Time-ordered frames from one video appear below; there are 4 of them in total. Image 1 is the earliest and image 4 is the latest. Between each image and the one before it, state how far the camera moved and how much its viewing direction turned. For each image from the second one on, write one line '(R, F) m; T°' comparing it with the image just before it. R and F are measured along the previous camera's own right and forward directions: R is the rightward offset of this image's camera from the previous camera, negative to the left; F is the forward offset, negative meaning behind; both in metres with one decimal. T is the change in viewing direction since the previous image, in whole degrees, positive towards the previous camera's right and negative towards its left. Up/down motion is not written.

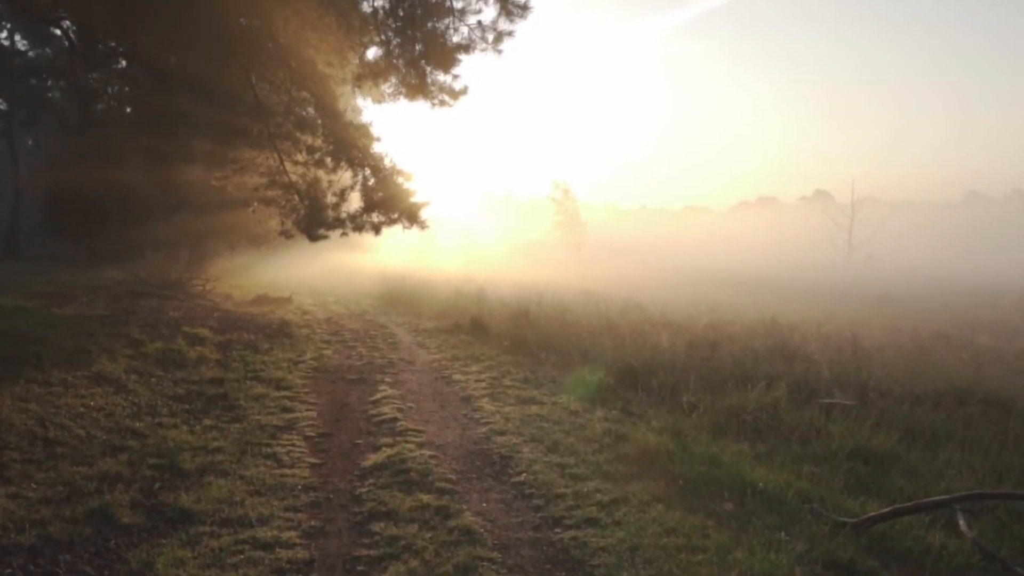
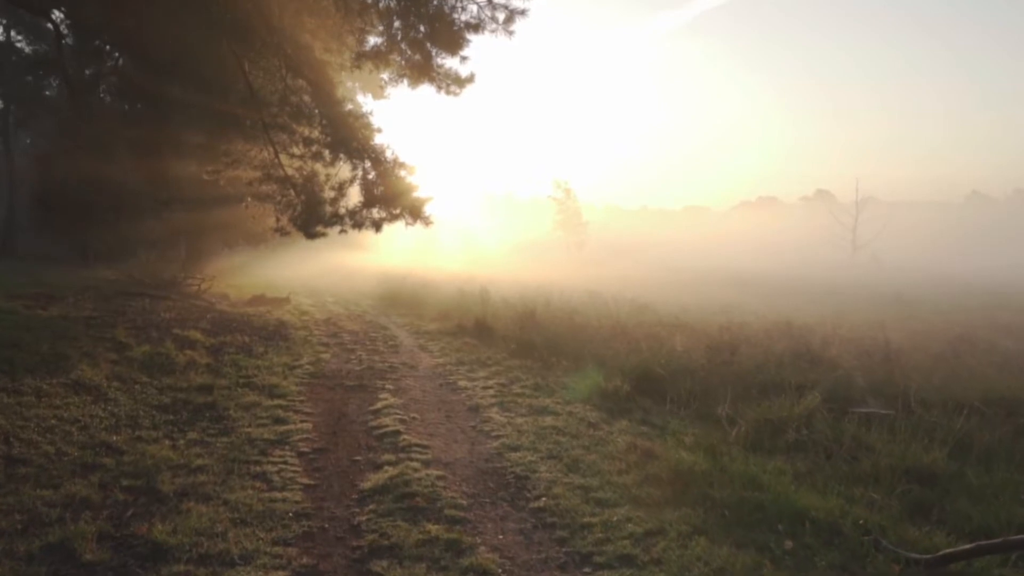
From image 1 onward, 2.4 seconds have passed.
(-0.2, +0.8) m; 0°
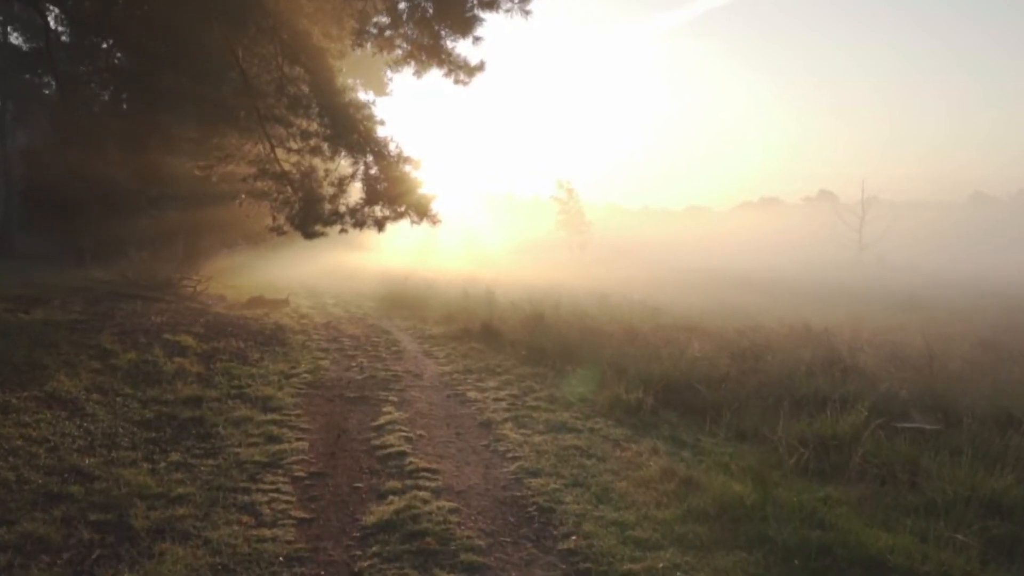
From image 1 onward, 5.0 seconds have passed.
(-0.2, +0.9) m; 0°
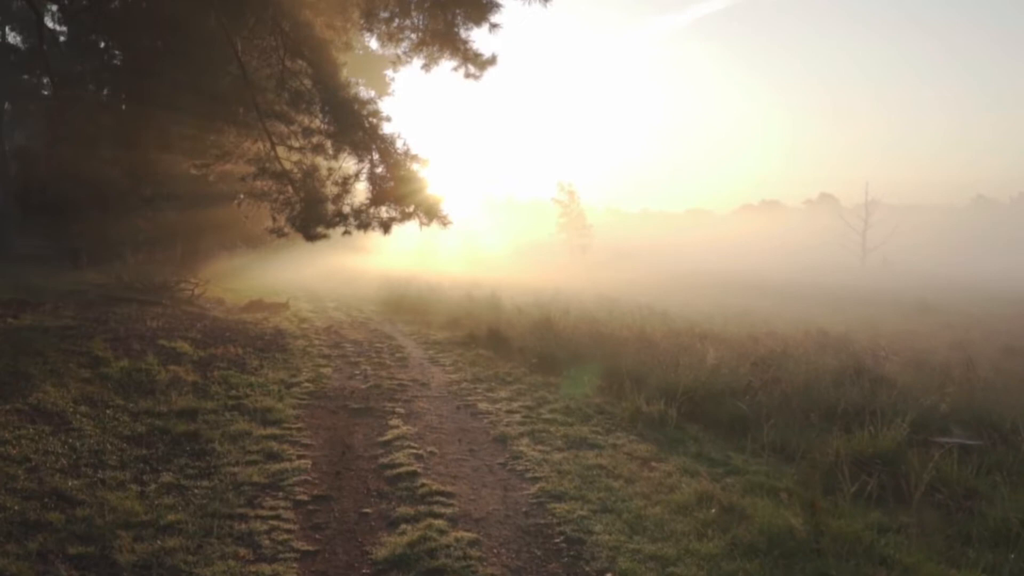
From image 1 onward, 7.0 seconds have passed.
(-0.2, +0.6) m; 0°
